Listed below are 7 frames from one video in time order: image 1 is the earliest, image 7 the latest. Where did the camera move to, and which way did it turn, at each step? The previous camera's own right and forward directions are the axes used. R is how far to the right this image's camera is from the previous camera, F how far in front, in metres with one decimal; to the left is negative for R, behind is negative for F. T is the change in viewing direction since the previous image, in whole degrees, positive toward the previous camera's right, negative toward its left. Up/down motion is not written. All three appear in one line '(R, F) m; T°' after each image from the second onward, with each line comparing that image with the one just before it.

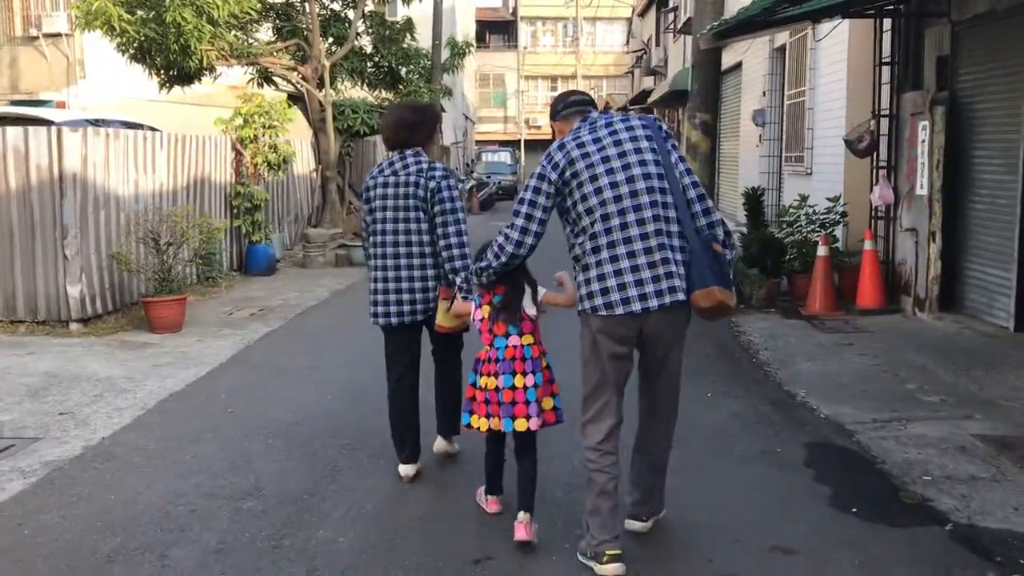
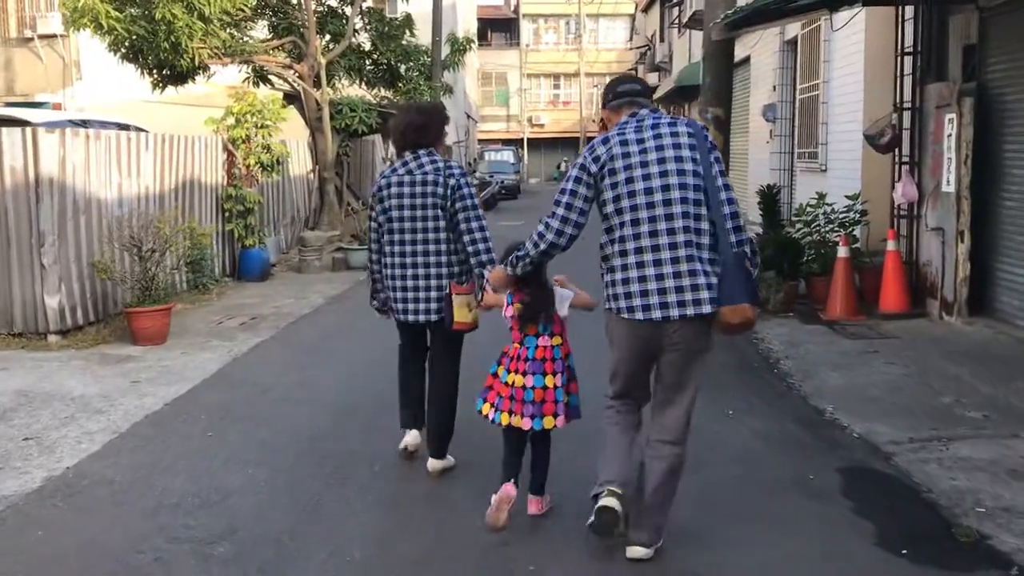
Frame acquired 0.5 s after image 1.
(0.0, +0.5) m; 0°
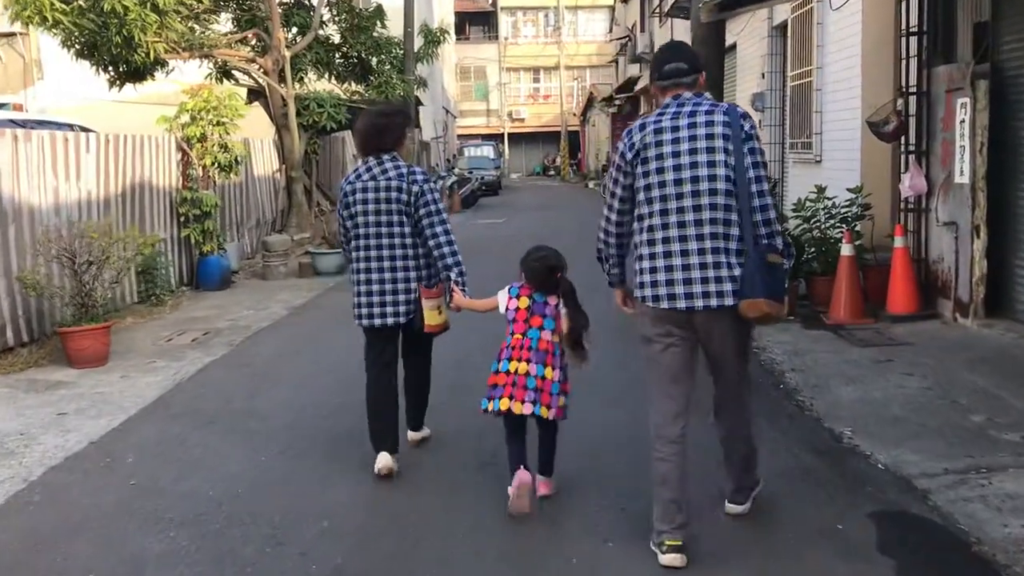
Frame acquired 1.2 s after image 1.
(+0.1, +0.8) m; +1°
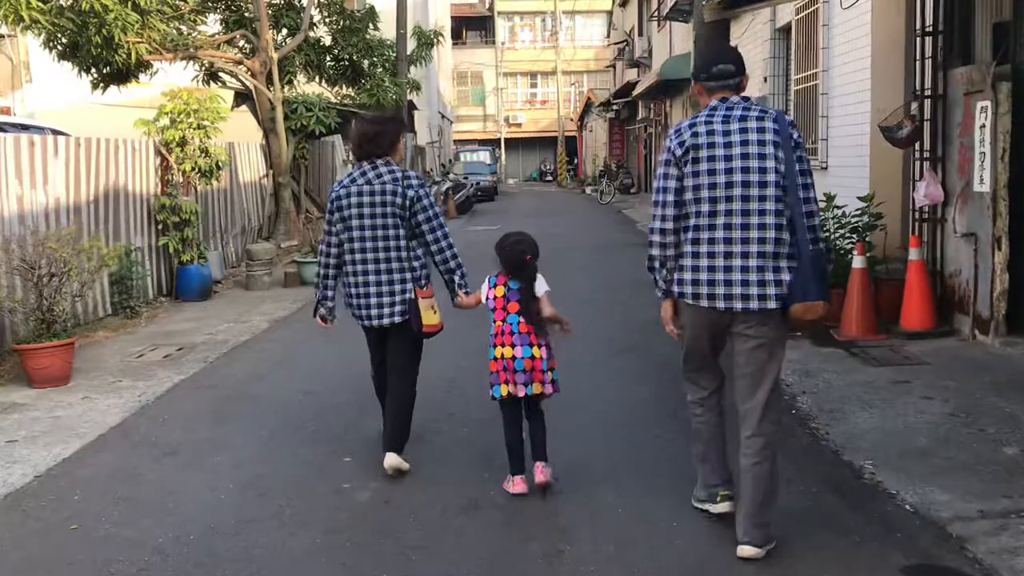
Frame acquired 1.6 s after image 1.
(0.0, +0.5) m; 0°
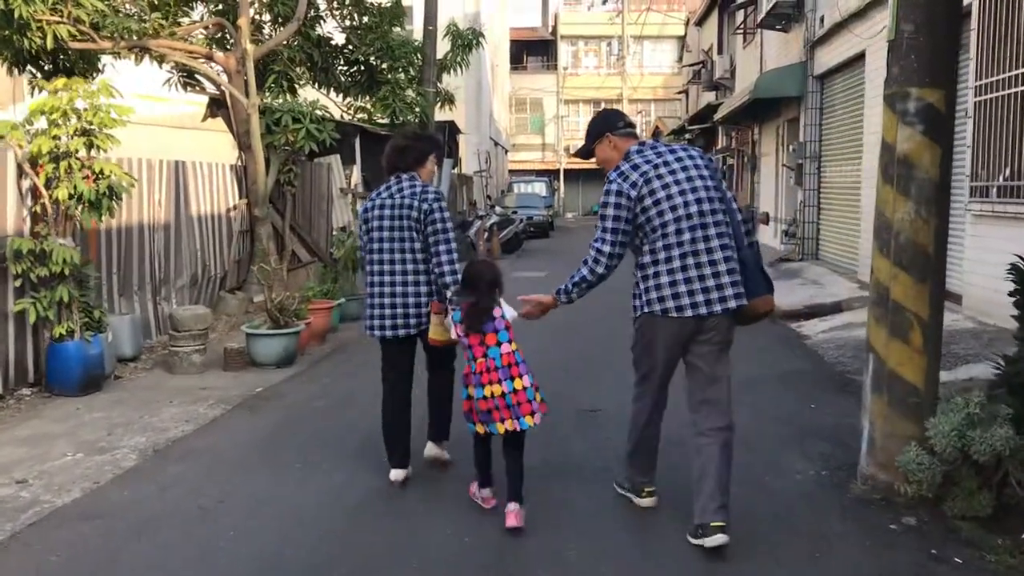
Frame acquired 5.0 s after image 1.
(+0.1, +3.8) m; -3°
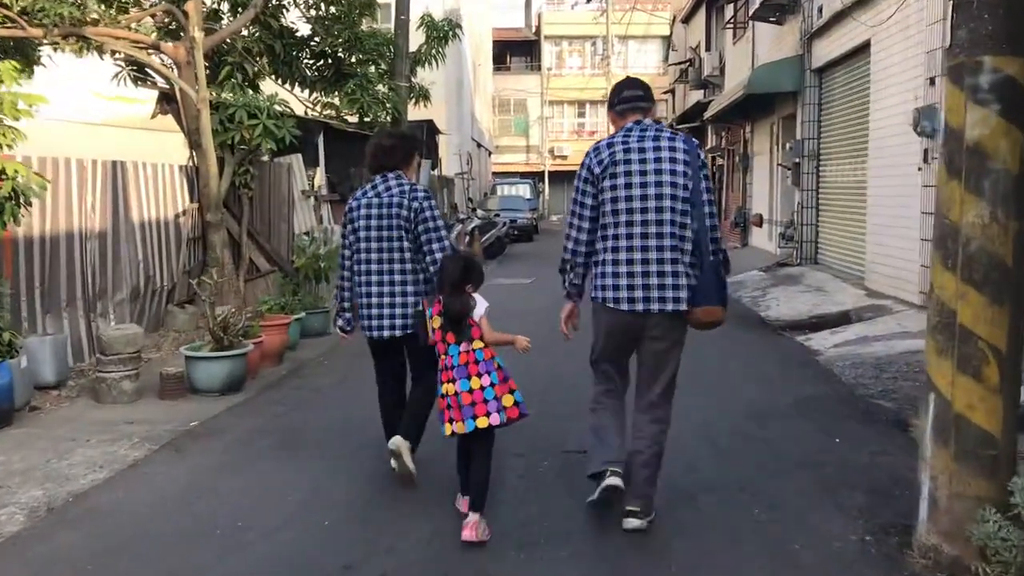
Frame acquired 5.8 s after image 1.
(+0.1, +1.0) m; +1°
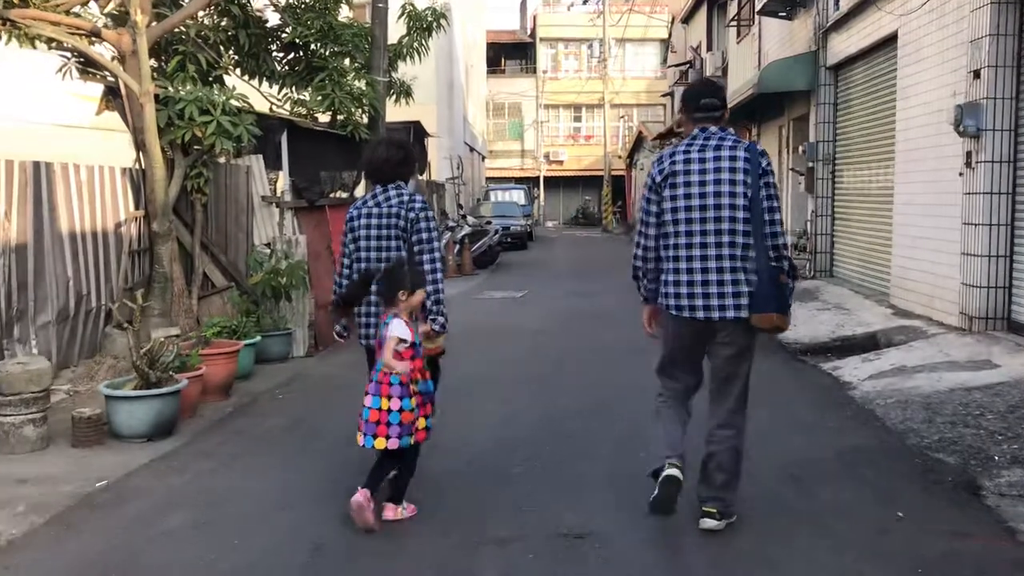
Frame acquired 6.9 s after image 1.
(+0.1, +1.2) m; 0°
